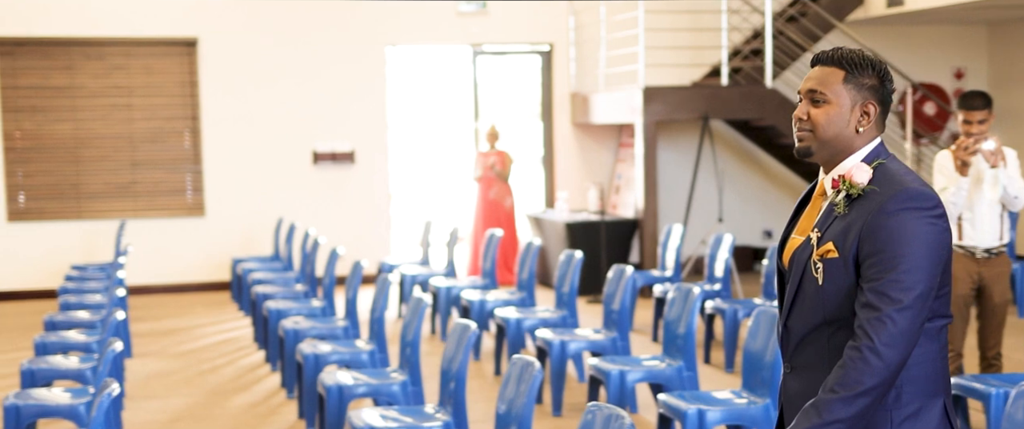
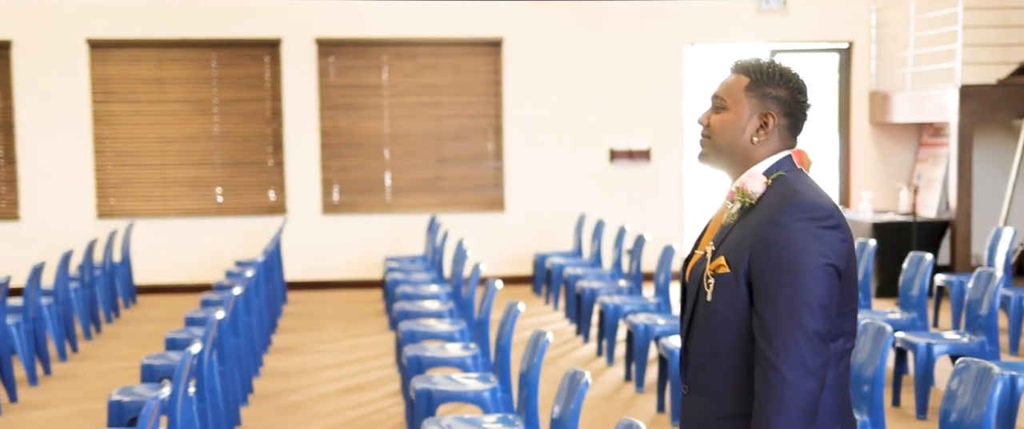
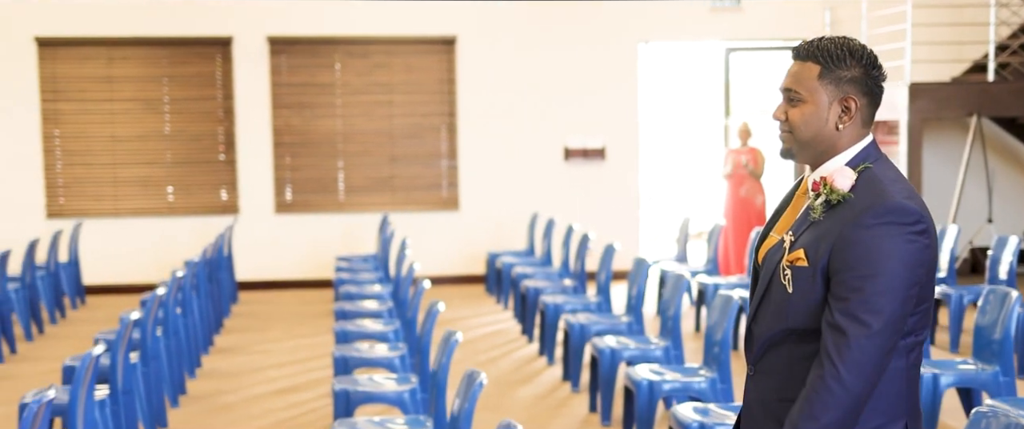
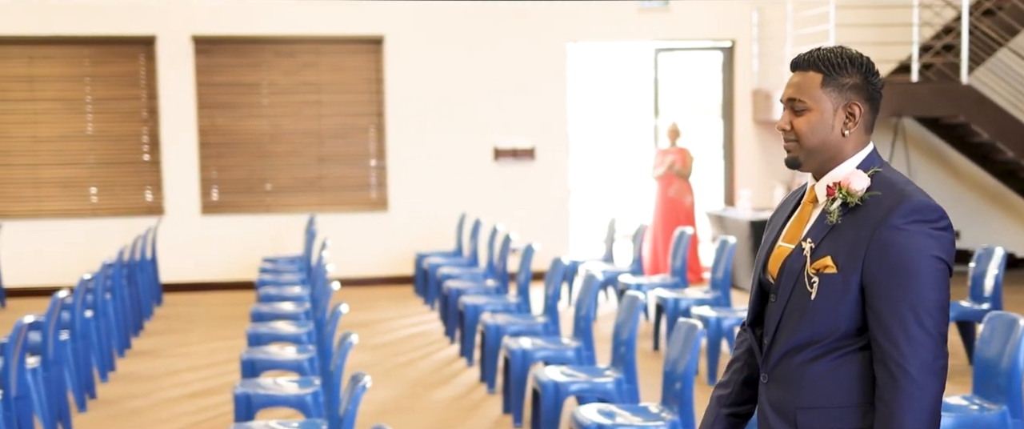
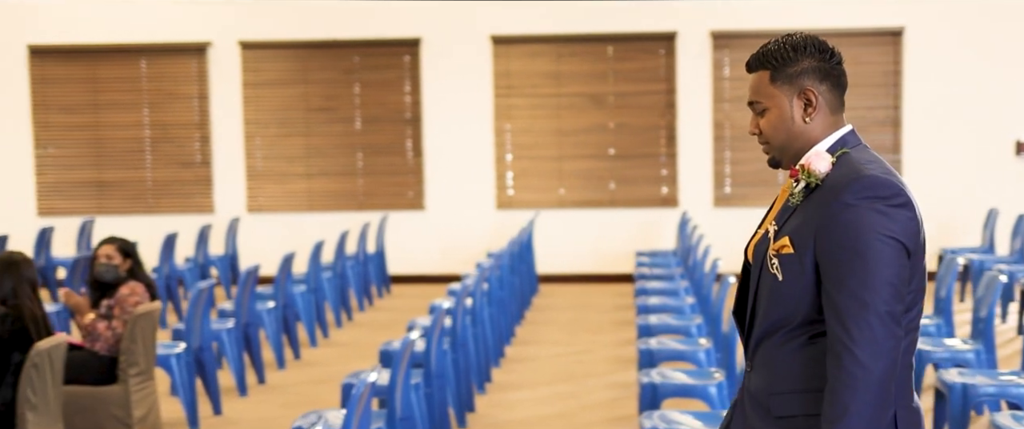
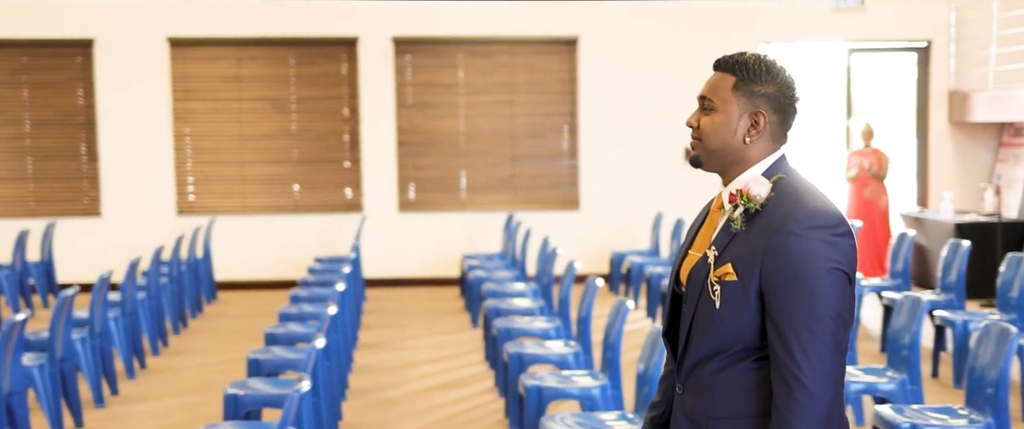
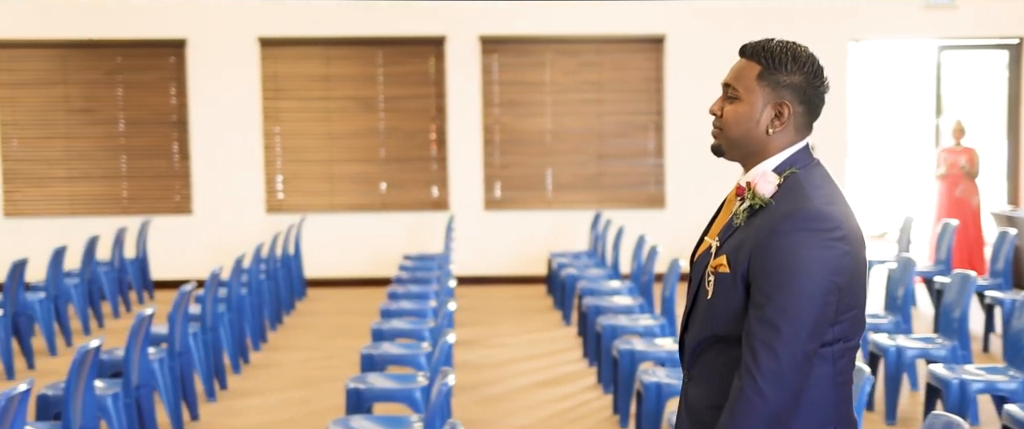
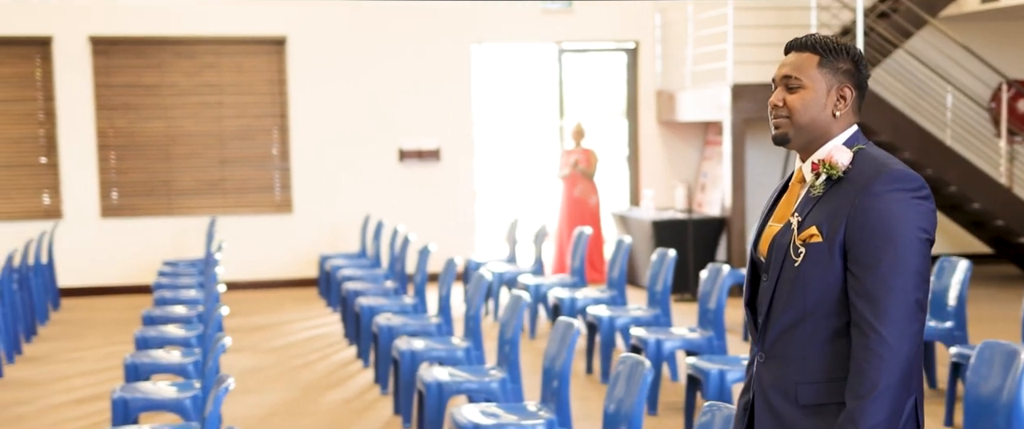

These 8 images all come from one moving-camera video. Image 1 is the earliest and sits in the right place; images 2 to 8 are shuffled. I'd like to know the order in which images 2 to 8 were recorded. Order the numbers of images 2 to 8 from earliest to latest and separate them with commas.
8, 4, 3, 2, 6, 7, 5
